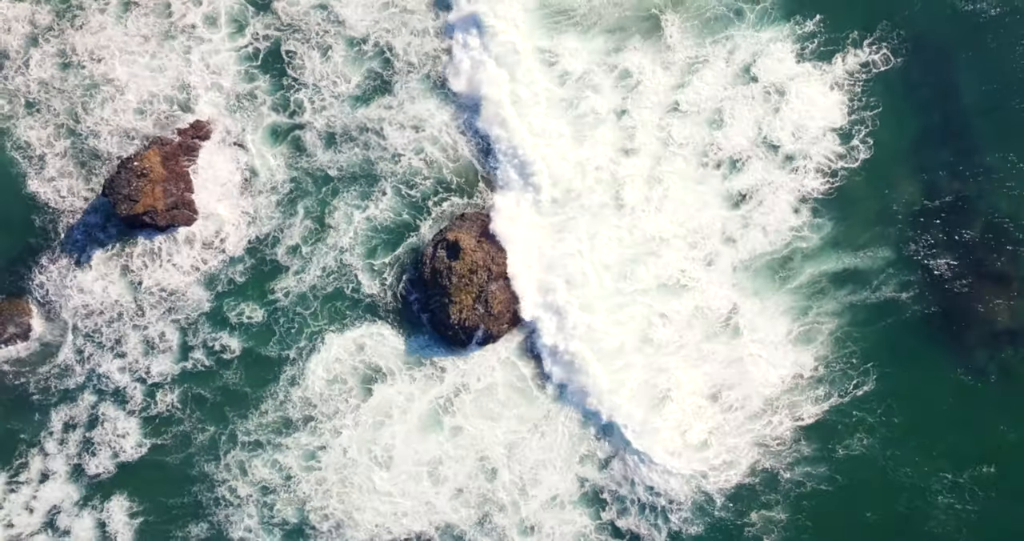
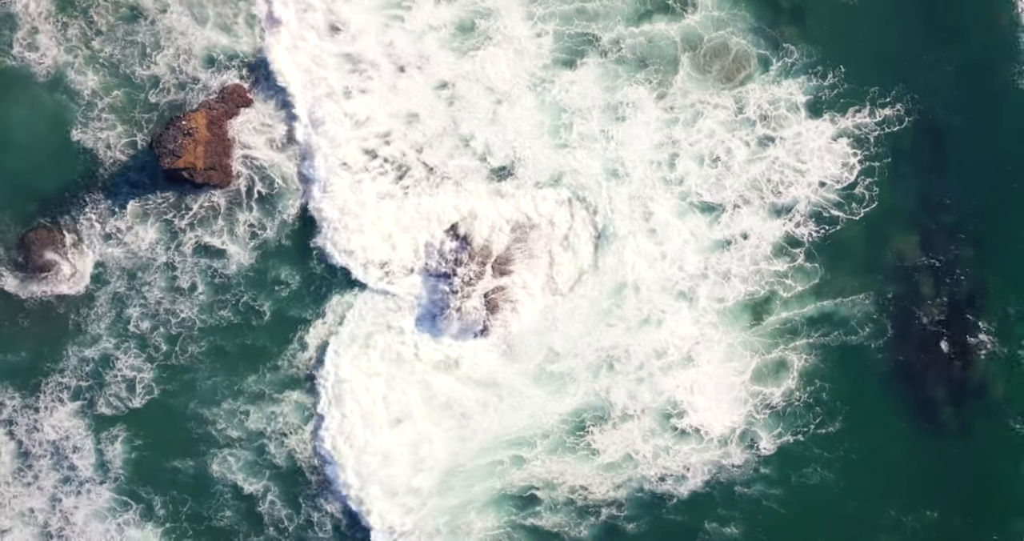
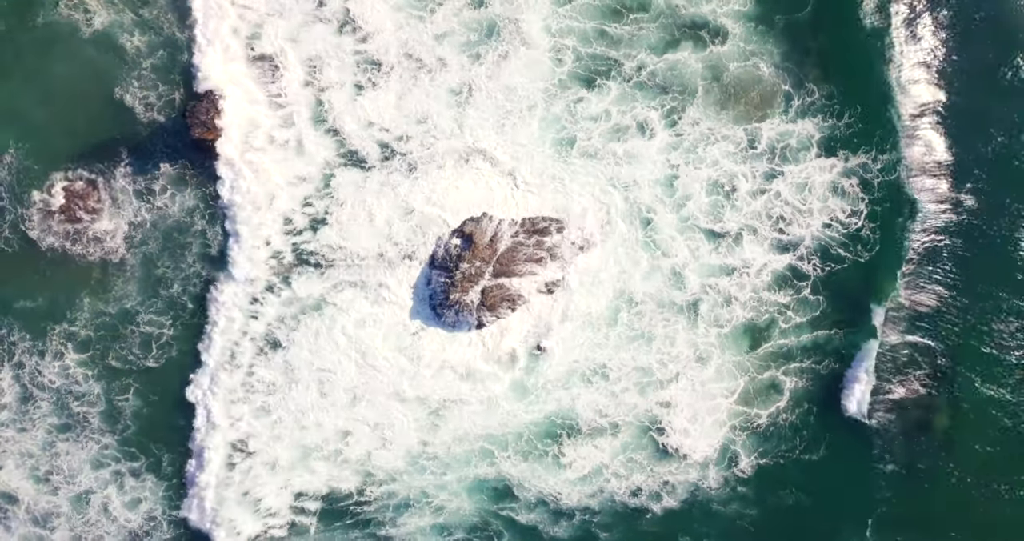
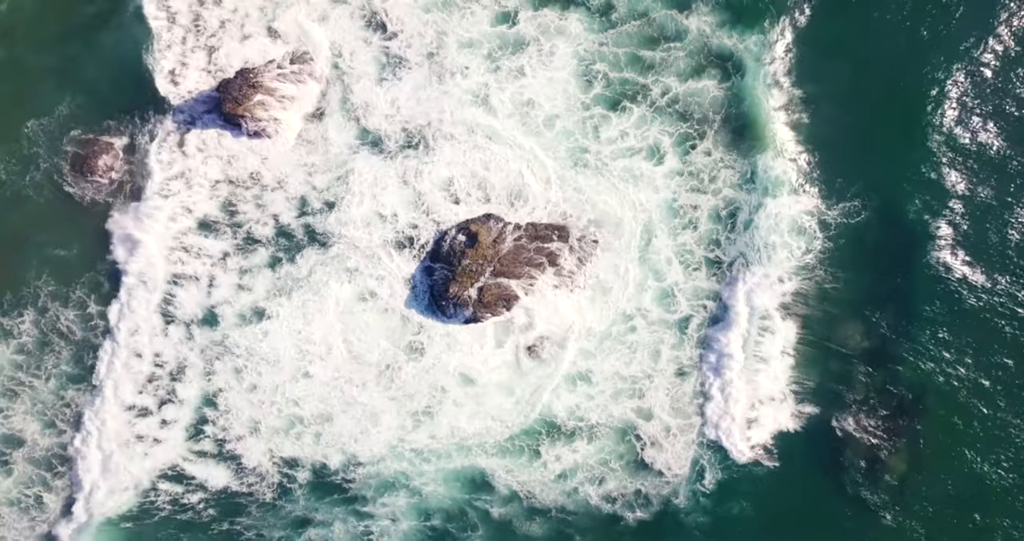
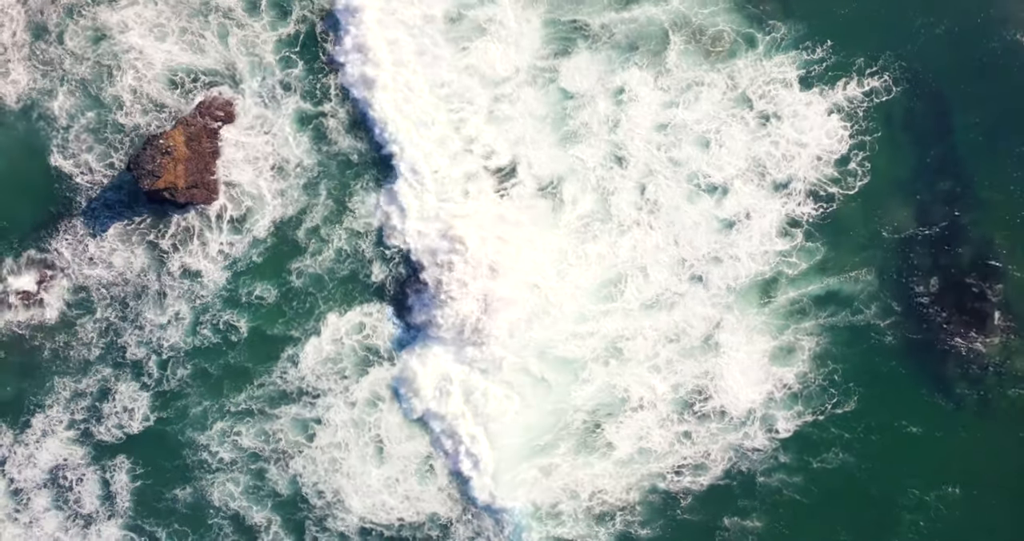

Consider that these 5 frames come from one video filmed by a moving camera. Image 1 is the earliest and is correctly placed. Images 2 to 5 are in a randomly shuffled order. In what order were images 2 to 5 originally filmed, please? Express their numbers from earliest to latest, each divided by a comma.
5, 2, 3, 4
